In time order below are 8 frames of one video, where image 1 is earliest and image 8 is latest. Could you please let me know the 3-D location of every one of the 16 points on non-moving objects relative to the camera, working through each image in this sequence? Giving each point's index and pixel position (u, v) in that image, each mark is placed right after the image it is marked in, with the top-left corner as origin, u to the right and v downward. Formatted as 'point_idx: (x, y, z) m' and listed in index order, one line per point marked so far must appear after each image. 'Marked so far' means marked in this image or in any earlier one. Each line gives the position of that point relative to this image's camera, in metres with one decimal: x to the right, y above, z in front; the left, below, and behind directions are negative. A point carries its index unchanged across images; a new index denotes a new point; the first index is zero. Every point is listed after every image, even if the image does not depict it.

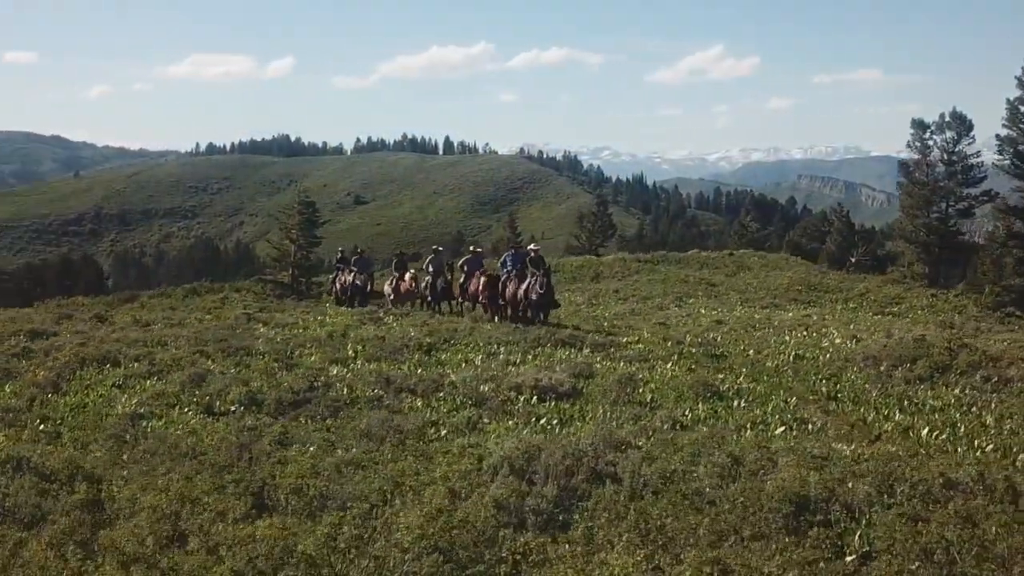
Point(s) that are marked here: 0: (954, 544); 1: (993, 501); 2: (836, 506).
0: (+2.1, -1.2, +6.7) m
1: (+2.6, -1.2, +7.9) m
2: (+1.7, -1.1, +7.9) m
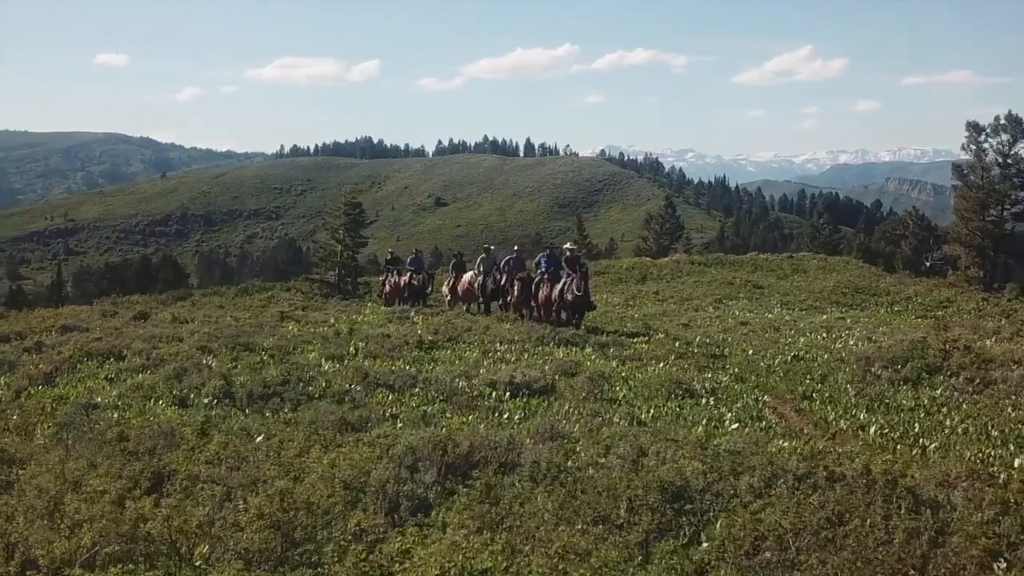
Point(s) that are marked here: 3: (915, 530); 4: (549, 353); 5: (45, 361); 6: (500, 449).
0: (+1.4, -1.1, +6.9) m
1: (+2.0, -1.1, +8.1) m
2: (+1.1, -1.1, +8.1) m
3: (+1.9, -1.2, +7.1) m
4: (+0.5, -0.8, +19.3) m
5: (-5.3, -0.9, +17.0) m
6: (-0.1, -1.1, +9.8) m
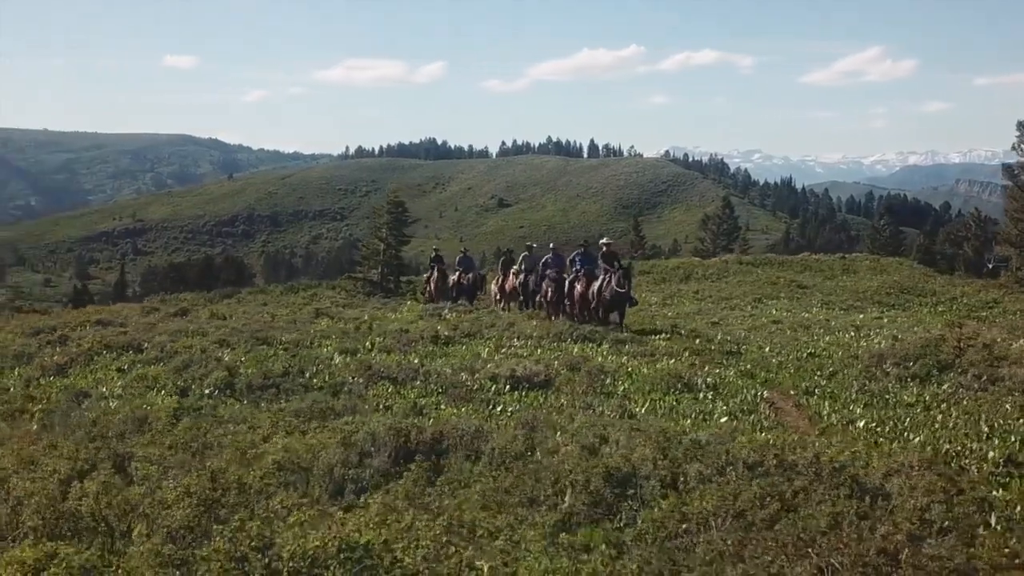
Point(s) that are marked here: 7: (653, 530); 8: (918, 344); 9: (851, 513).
0: (+1.0, -1.1, +7.0) m
1: (+1.7, -1.1, +8.2) m
2: (+0.8, -1.1, +8.2) m
3: (+1.6, -1.1, +7.2) m
4: (+0.7, -0.8, +19.4) m
5: (-5.3, -0.8, +17.4) m
6: (-0.3, -1.0, +10.0) m
7: (+0.7, -1.1, +6.8) m
8: (+5.4, -0.7, +20.0) m
9: (+1.6, -1.1, +7.2) m
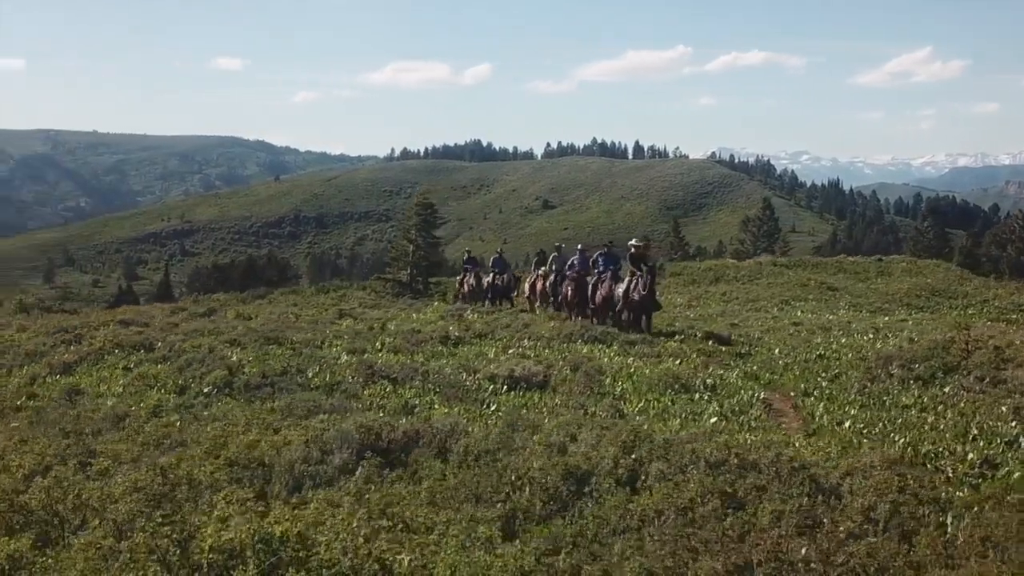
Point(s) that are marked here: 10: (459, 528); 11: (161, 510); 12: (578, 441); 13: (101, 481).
0: (+0.8, -1.1, +7.1) m
1: (+1.5, -1.1, +8.3) m
2: (+0.5, -1.1, +8.3) m
3: (+1.3, -1.1, +7.3) m
4: (+0.8, -0.8, +19.5) m
5: (-5.2, -0.8, +17.7) m
6: (-0.5, -1.0, +10.1) m
7: (+0.4, -1.1, +6.9) m
8: (+5.6, -0.8, +19.9) m
9: (+1.4, -1.1, +7.2) m
10: (-0.2, -1.0, +6.4) m
11: (-1.5, -1.0, +6.5) m
12: (+0.4, -1.0, +9.9) m
13: (-2.0, -0.9, +7.3) m
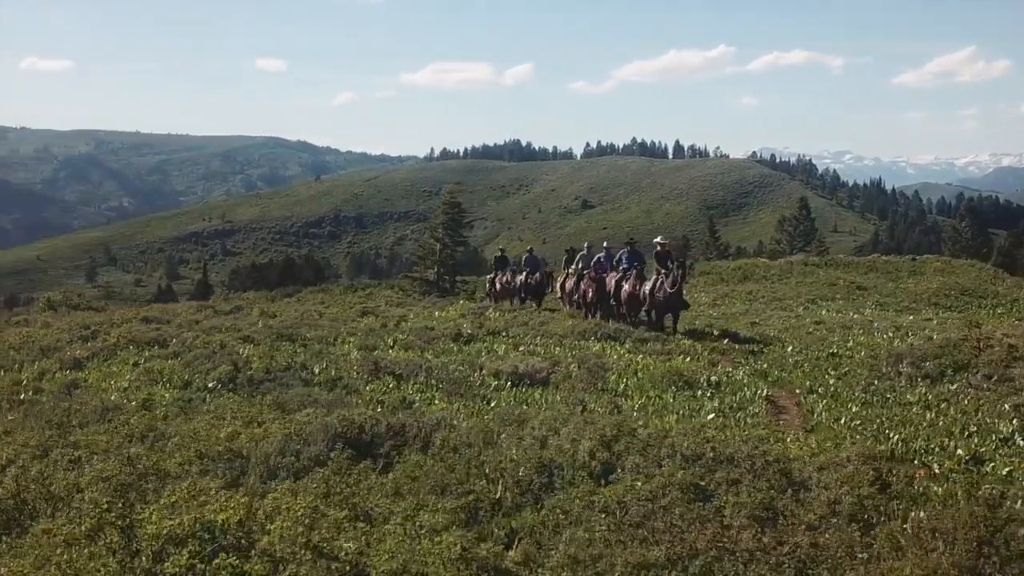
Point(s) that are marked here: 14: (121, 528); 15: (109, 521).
0: (+0.6, -1.1, +7.2) m
1: (+1.3, -1.1, +8.3) m
2: (+0.4, -1.0, +8.4) m
3: (+1.1, -1.1, +7.3) m
4: (+0.9, -0.8, +19.6) m
5: (-5.1, -0.7, +17.9) m
6: (-0.6, -1.0, +10.2) m
7: (+0.2, -1.1, +7.0) m
8: (+5.7, -0.7, +19.8) m
9: (+1.2, -1.1, +7.3) m
10: (-0.4, -1.0, +6.5) m
11: (-1.7, -0.9, +6.6) m
12: (+0.3, -1.0, +10.0) m
13: (-2.2, -0.9, +7.4) m
14: (-1.5, -0.9, +5.8) m
15: (-1.7, -1.0, +6.1) m
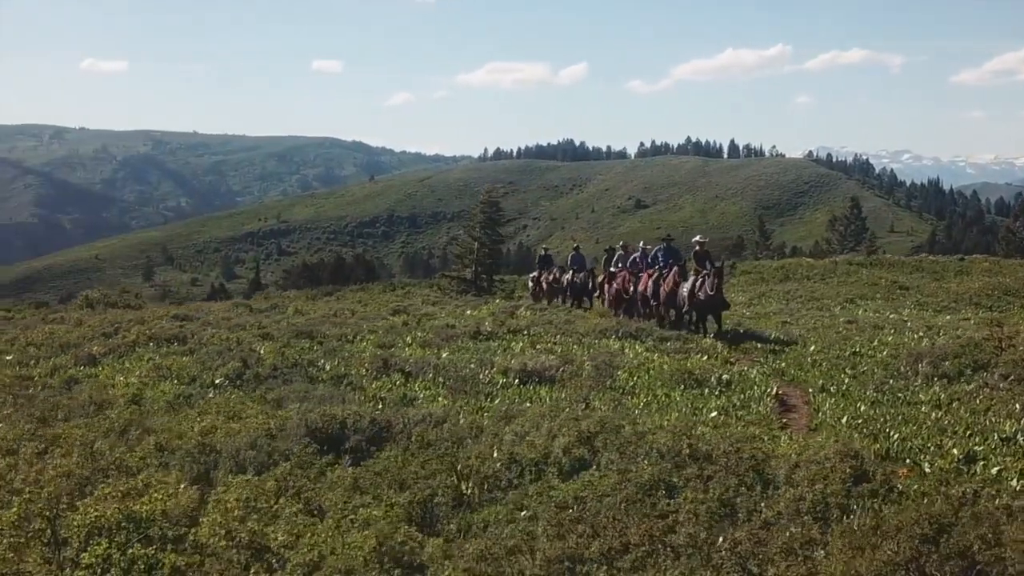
0: (+0.4, -1.0, +7.2) m
1: (+1.1, -1.0, +8.2) m
2: (+0.2, -1.0, +8.4) m
3: (+0.9, -1.0, +7.2) m
4: (+1.2, -0.7, +19.5) m
5: (-4.9, -0.7, +18.1) m
6: (-0.7, -0.9, +10.2) m
7: (0.0, -1.1, +7.0) m
8: (+5.9, -0.7, +19.6) m
9: (+1.0, -1.0, +7.2) m
10: (-0.7, -1.0, +6.5) m
11: (-1.9, -0.9, +6.7) m
12: (+0.2, -0.9, +9.9) m
13: (-2.4, -0.9, +7.5) m
14: (-1.8, -0.9, +5.8) m
15: (-1.9, -0.9, +6.1) m
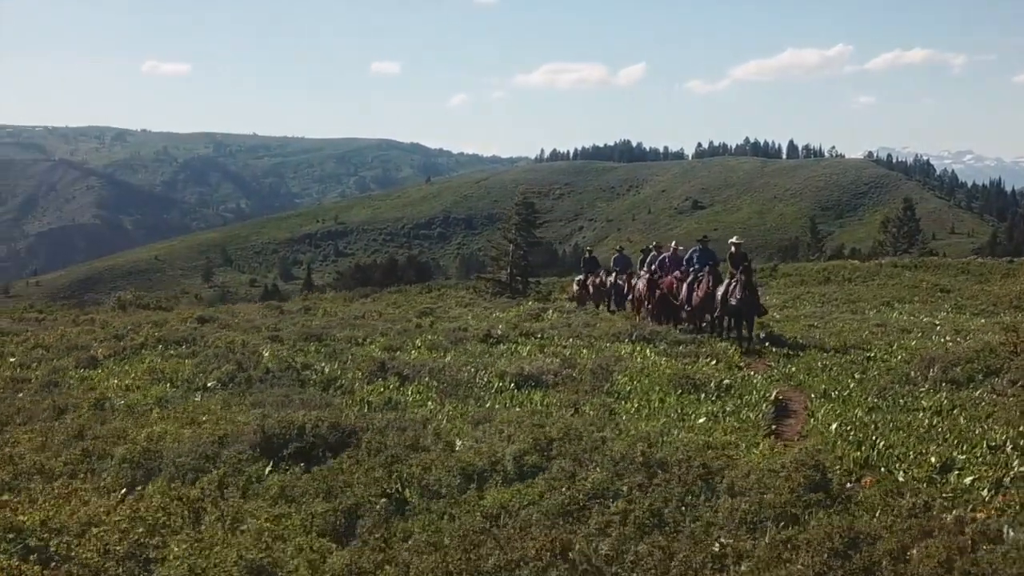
0: (0.0, -1.1, +7.0) m
1: (+0.8, -1.1, +8.1) m
2: (-0.1, -1.0, +8.2) m
3: (+0.6, -1.1, +7.1) m
4: (+1.3, -0.8, +19.4) m
5: (-4.9, -0.7, +18.1) m
6: (-1.0, -1.0, +10.1) m
7: (-0.4, -1.1, +6.9) m
8: (+6.1, -0.8, +19.3) m
9: (+0.6, -1.1, +7.1) m
10: (-1.0, -1.0, +6.4) m
11: (-2.3, -0.9, +6.6) m
12: (0.0, -1.0, +9.8) m
13: (-2.7, -0.9, +7.5) m
14: (-2.2, -0.9, +5.8) m
15: (-2.3, -0.9, +6.1) m
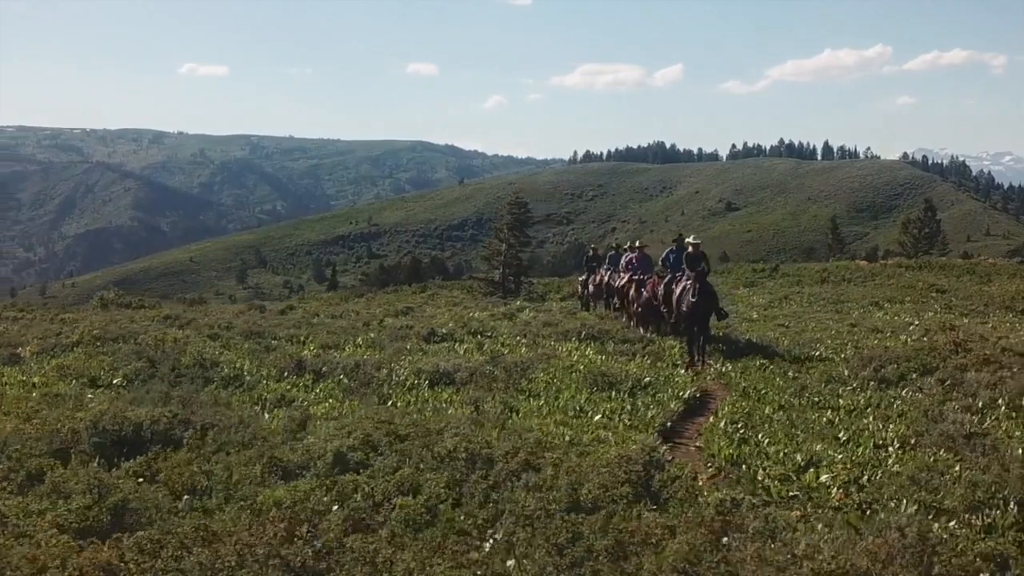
0: (-1.0, -1.0, +6.9) m
1: (-0.2, -1.0, +7.9) m
2: (-1.1, -1.0, +8.1) m
3: (-0.5, -1.0, +6.9) m
4: (+0.5, -0.8, +19.2) m
5: (-5.7, -0.7, +18.1) m
6: (-1.9, -0.9, +10.0) m
7: (-1.4, -1.0, +6.7) m
8: (+5.3, -0.8, +19.0) m
9: (-0.4, -1.0, +6.9) m
10: (-2.1, -1.0, +6.3) m
11: (-3.4, -0.9, +6.5) m
12: (-1.0, -0.9, +9.7) m
13: (-3.8, -0.9, +7.4) m
14: (-3.3, -0.9, +5.7) m
15: (-3.4, -0.9, +6.0) m
